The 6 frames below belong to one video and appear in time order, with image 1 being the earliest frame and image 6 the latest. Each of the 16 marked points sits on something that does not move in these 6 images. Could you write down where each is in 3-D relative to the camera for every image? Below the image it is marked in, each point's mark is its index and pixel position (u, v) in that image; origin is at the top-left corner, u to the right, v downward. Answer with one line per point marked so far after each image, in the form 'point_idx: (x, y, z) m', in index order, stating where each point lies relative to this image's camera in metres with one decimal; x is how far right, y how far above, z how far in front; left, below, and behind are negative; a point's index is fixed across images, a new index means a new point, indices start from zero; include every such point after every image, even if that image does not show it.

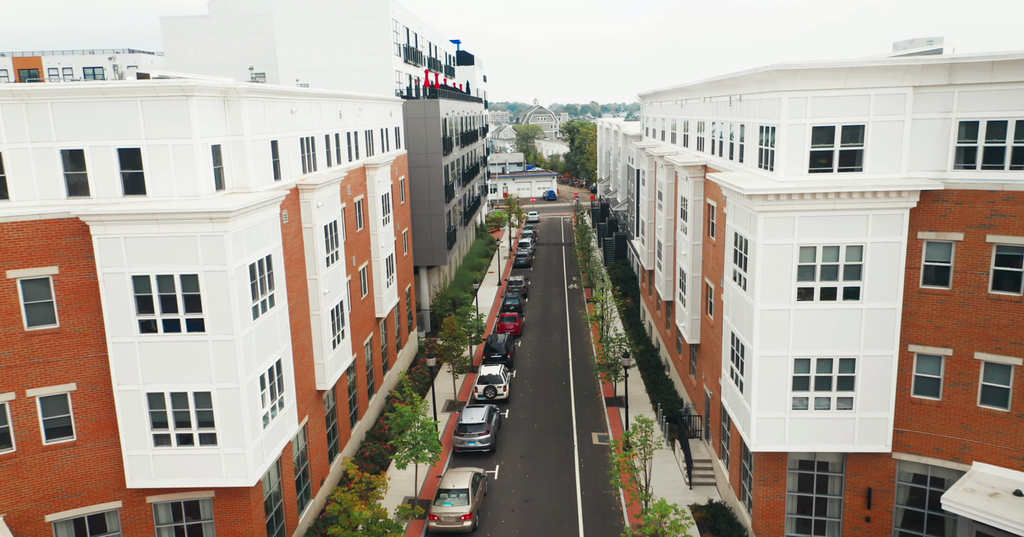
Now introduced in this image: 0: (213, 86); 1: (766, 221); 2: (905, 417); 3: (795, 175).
0: (-7.3, +4.4, +19.5) m
1: (+6.0, +1.1, +19.1) m
2: (+9.7, -3.7, +19.8) m
3: (+6.9, +2.2, +19.3) m
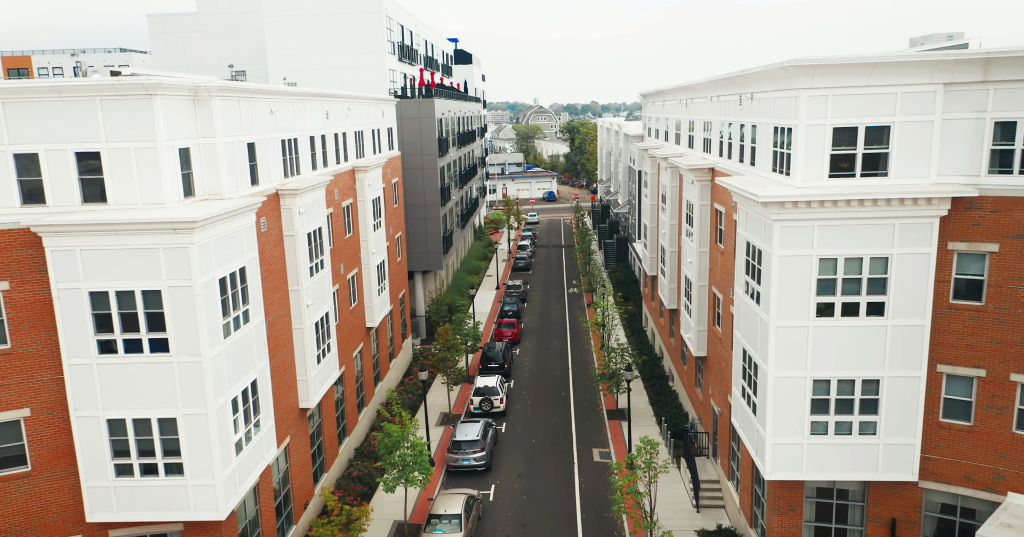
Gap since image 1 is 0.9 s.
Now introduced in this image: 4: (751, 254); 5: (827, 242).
0: (-7.4, +4.1, +17.9) m
1: (+5.9, +0.8, +17.5) m
2: (+9.6, -3.9, +18.2) m
3: (+6.7, +1.9, +17.7) m
4: (+5.9, +0.4, +19.6) m
5: (+6.9, +0.6, +17.5) m
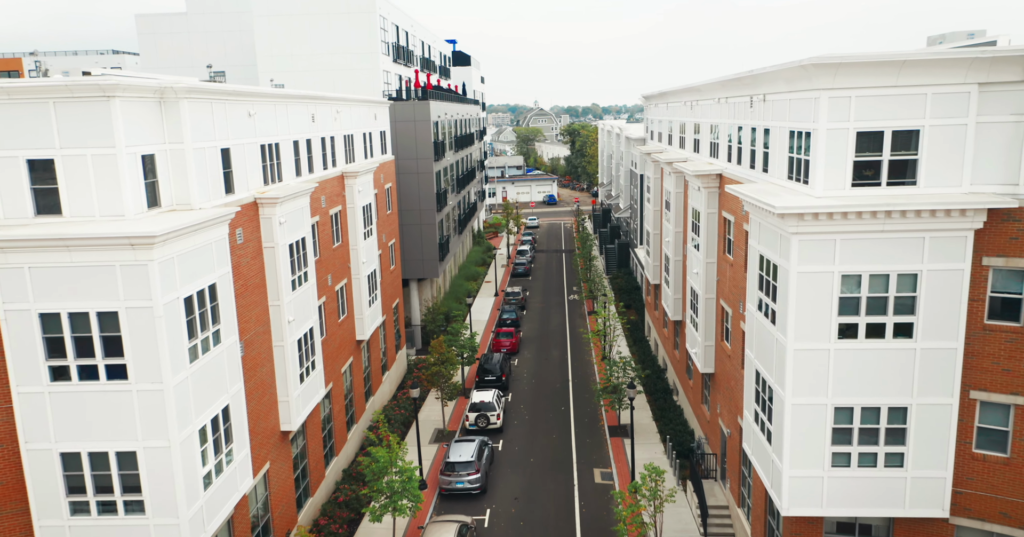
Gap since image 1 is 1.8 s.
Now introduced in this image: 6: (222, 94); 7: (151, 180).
0: (-7.6, +3.8, +16.4) m
1: (+5.8, +0.5, +16.0) m
2: (+9.4, -4.3, +16.6) m
3: (+6.6, +1.6, +16.2) m
4: (+5.7, 0.0, +18.1) m
5: (+6.7, +0.2, +15.9) m
6: (-7.0, +4.2, +19.4) m
7: (-7.6, +1.9, +16.9) m
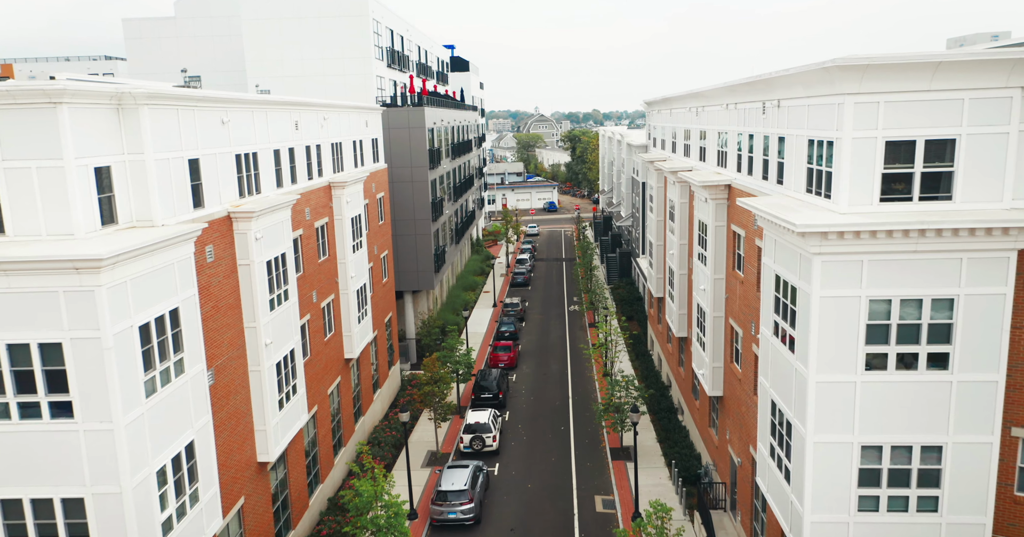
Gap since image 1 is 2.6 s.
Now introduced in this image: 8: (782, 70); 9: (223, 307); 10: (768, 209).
0: (-7.7, +3.3, +14.9) m
1: (+5.6, 0.0, +14.4) m
2: (+9.3, -4.7, +15.0) m
3: (+6.4, +1.1, +14.6) m
4: (+5.6, -0.4, +16.5) m
5: (+6.6, -0.2, +14.3) m
6: (-7.2, +3.8, +17.9) m
7: (-7.8, +1.4, +15.4) m
8: (+5.8, +4.2, +17.1) m
9: (-6.9, -0.9, +19.0) m
10: (+5.2, +1.2, +16.2) m
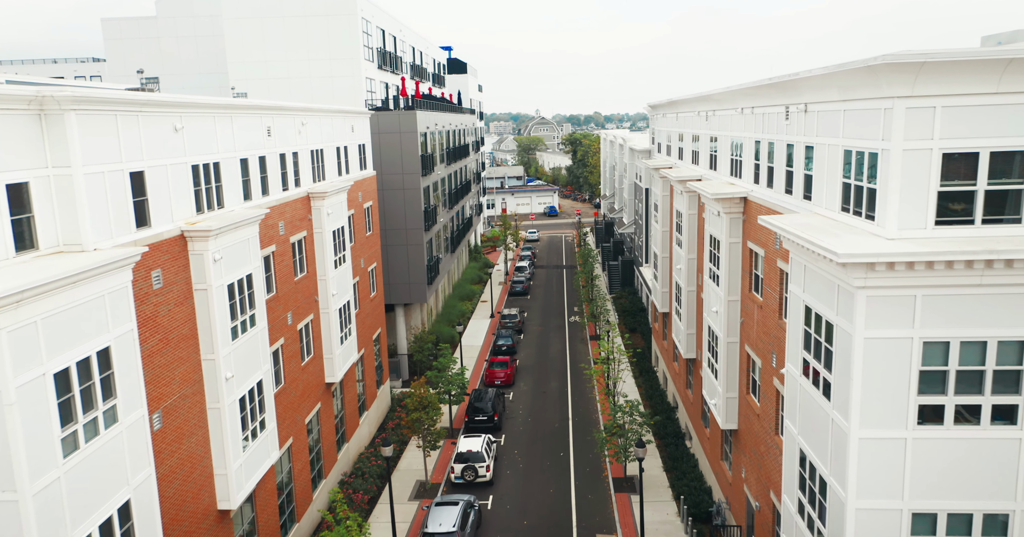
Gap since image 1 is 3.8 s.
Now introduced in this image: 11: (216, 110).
0: (-7.9, +2.8, +12.6) m
1: (+5.4, -0.5, +12.1) m
2: (+9.1, -5.3, +12.7) m
3: (+6.2, +0.6, +12.3) m
4: (+5.4, -1.0, +14.2) m
5: (+6.4, -0.8, +12.0) m
6: (-7.4, +3.2, +15.6) m
7: (-8.0, +0.9, +13.1) m
8: (+5.6, +3.7, +14.8) m
9: (-7.1, -1.5, +16.7) m
10: (+5.0, +0.6, +13.9) m
11: (-7.2, +3.9, +19.6) m
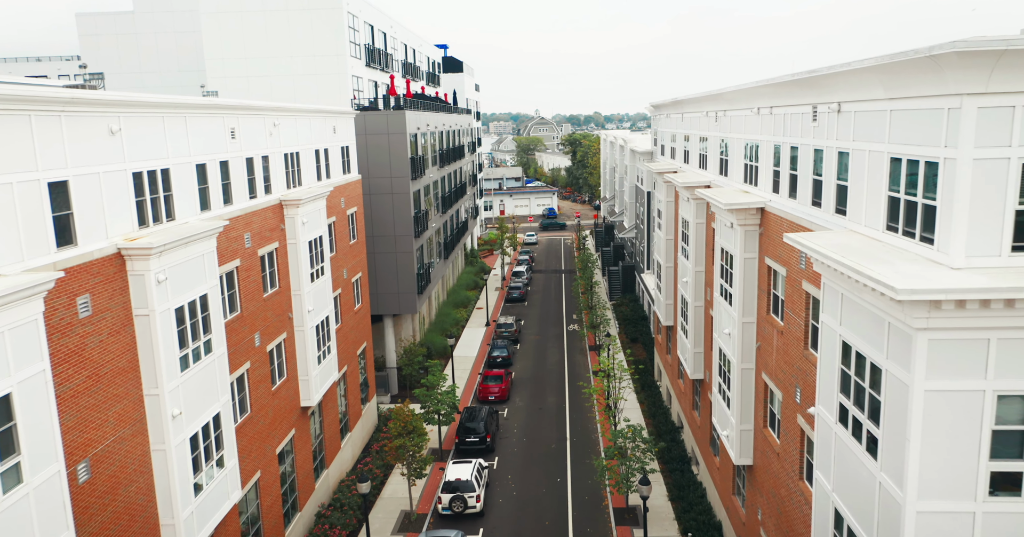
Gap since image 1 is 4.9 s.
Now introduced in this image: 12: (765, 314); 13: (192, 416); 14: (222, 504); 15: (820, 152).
0: (-8.2, +2.3, +10.3) m
1: (+5.1, -1.0, +9.8) m
2: (+8.8, -5.7, +10.4) m
3: (+6.0, +0.1, +10.1) m
4: (+5.1, -1.5, +11.9) m
5: (+6.1, -1.2, +9.8) m
6: (-7.7, +2.8, +13.3) m
7: (-8.3, +0.4, +10.8) m
8: (+5.3, +3.2, +12.5) m
9: (-7.3, -1.9, +14.4) m
10: (+4.7, +0.2, +11.6) m
11: (-7.5, +3.4, +17.3) m
12: (+6.0, -1.1, +18.8) m
13: (-6.8, -3.1, +16.9) m
14: (-6.7, -5.5, +18.4) m
15: (+5.9, +2.2, +15.2) m
